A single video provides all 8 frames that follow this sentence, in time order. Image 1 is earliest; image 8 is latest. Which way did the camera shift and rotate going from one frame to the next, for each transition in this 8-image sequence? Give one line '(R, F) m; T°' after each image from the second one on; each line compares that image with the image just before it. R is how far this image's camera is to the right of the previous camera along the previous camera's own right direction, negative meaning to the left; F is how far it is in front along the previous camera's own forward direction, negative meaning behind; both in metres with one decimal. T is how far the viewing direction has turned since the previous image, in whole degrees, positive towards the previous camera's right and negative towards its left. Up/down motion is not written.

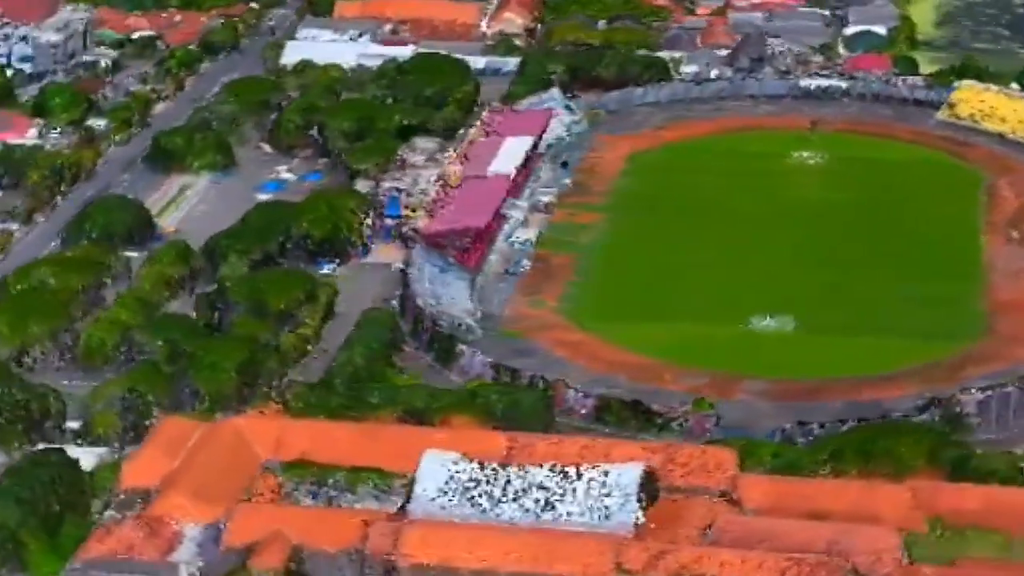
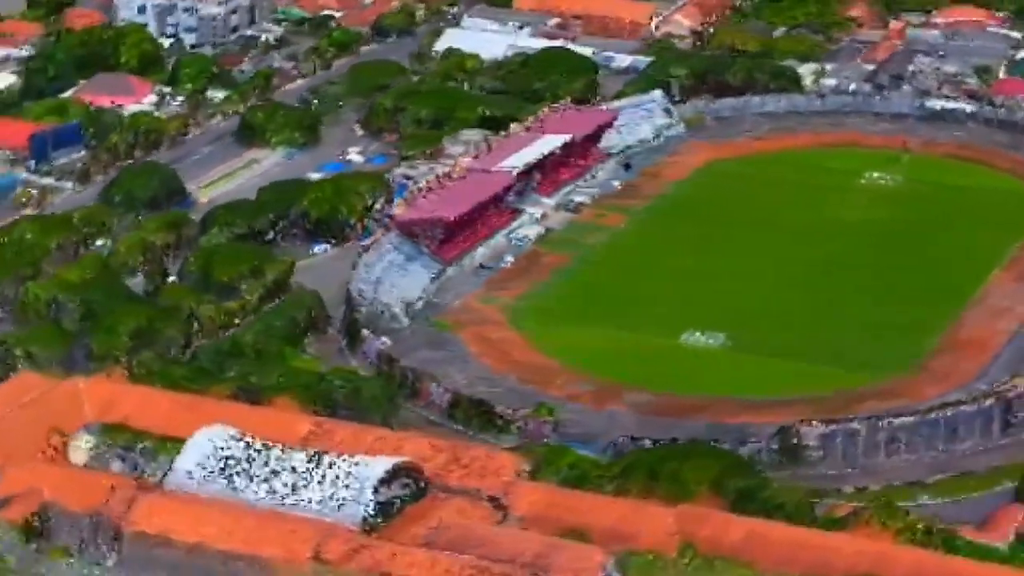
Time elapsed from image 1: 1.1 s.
(+13.6, +1.3) m; -14°
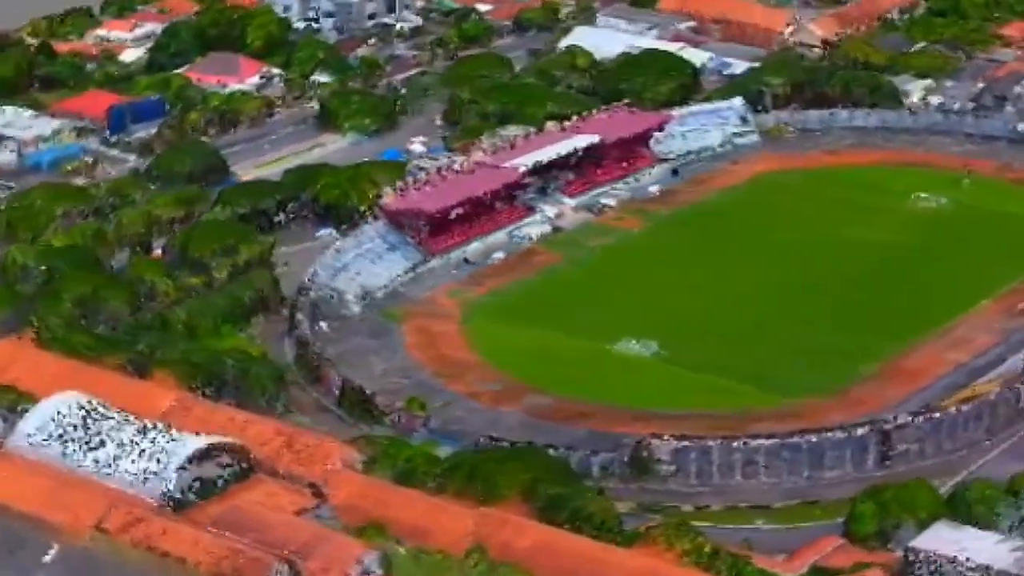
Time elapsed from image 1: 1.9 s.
(+11.0, +0.7) m; -11°
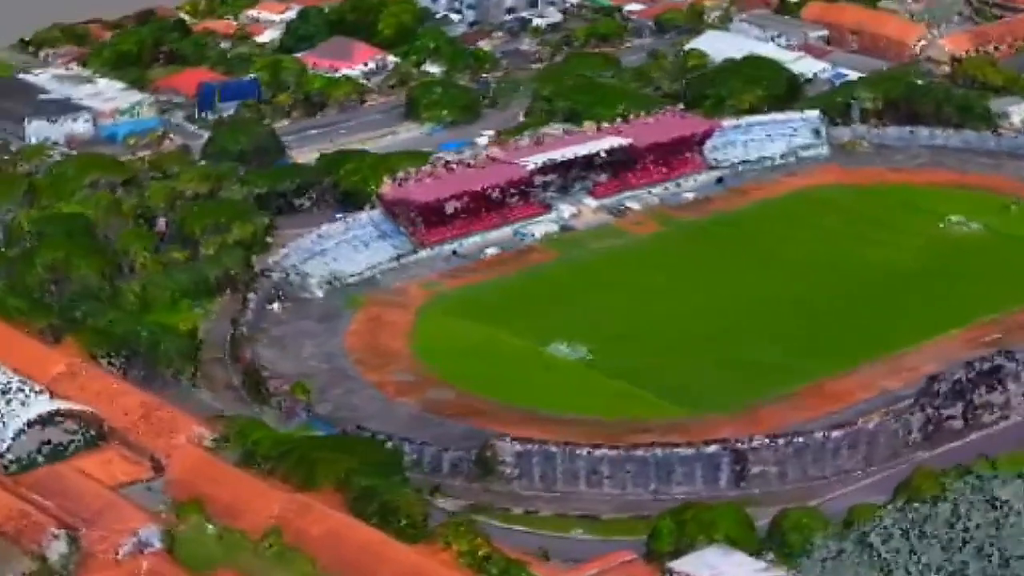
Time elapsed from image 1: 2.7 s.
(+11.1, +0.7) m; -11°
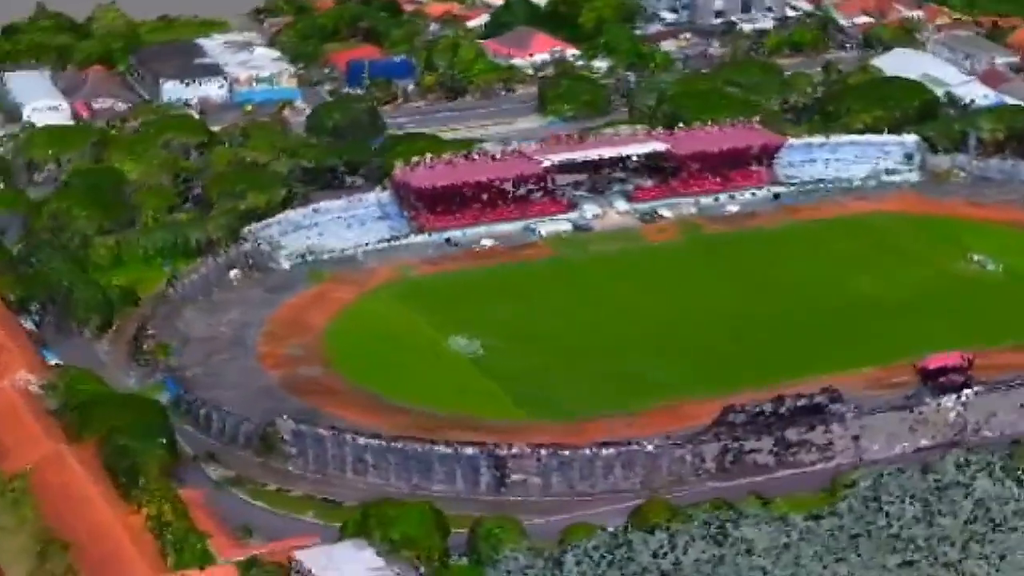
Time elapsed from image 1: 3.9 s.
(+16.8, +1.9) m; -17°
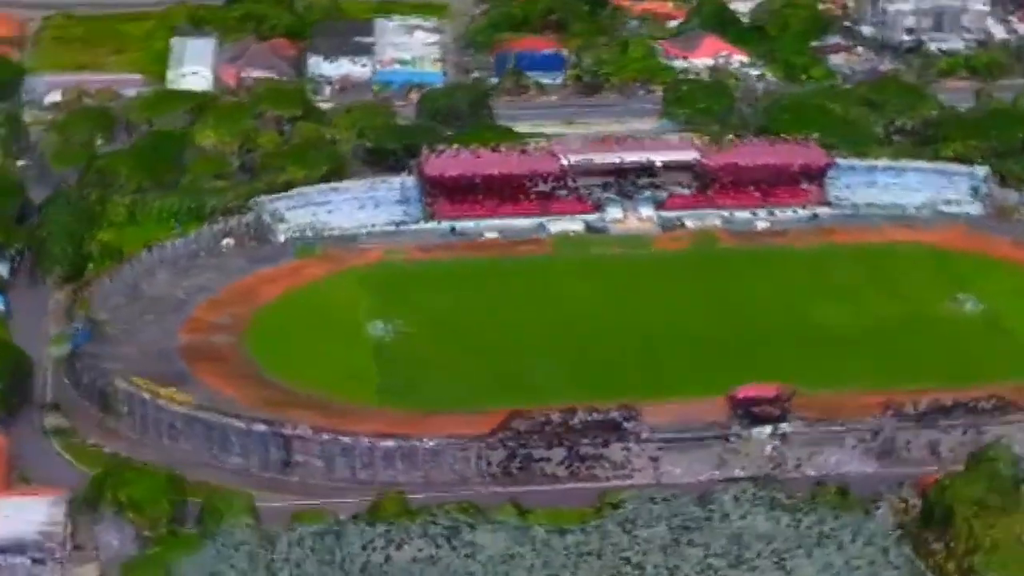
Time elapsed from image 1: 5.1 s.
(+15.8, +1.7) m; -16°
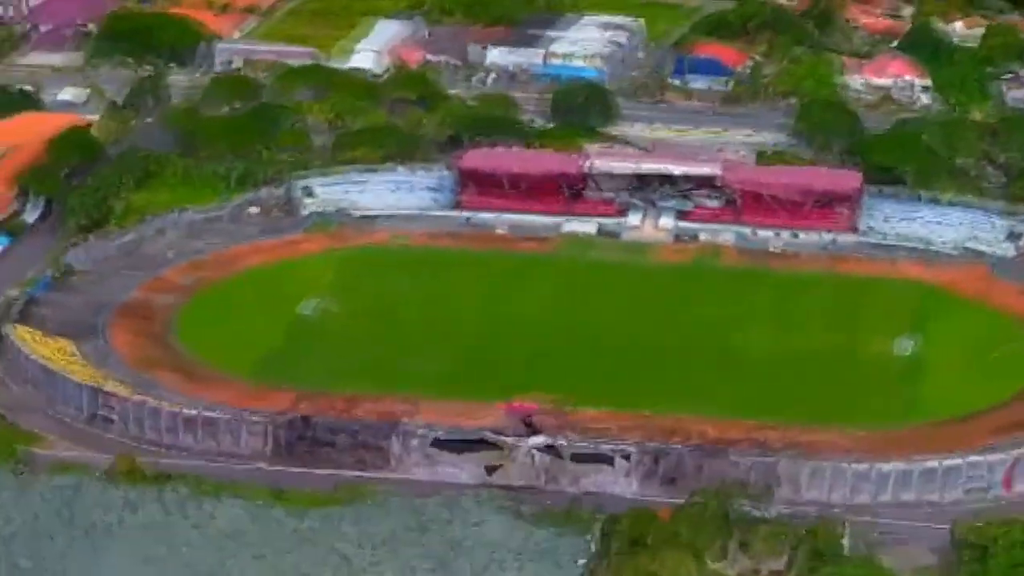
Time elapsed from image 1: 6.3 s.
(+16.4, +1.7) m; -17°
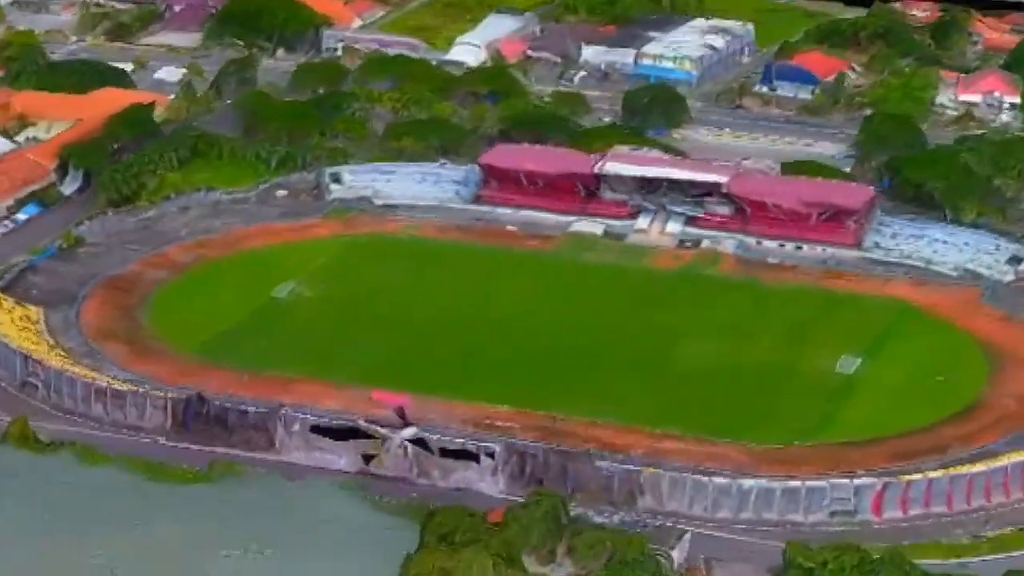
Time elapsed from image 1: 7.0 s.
(+9.5, +0.2) m; -10°
